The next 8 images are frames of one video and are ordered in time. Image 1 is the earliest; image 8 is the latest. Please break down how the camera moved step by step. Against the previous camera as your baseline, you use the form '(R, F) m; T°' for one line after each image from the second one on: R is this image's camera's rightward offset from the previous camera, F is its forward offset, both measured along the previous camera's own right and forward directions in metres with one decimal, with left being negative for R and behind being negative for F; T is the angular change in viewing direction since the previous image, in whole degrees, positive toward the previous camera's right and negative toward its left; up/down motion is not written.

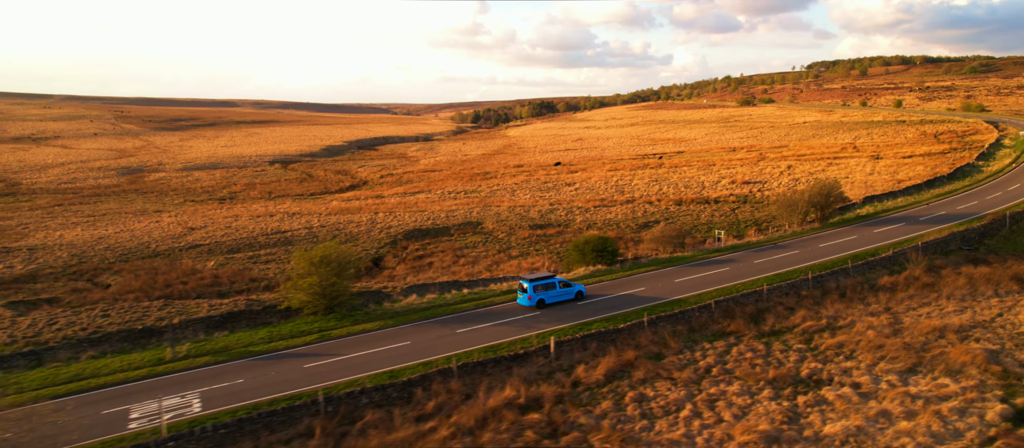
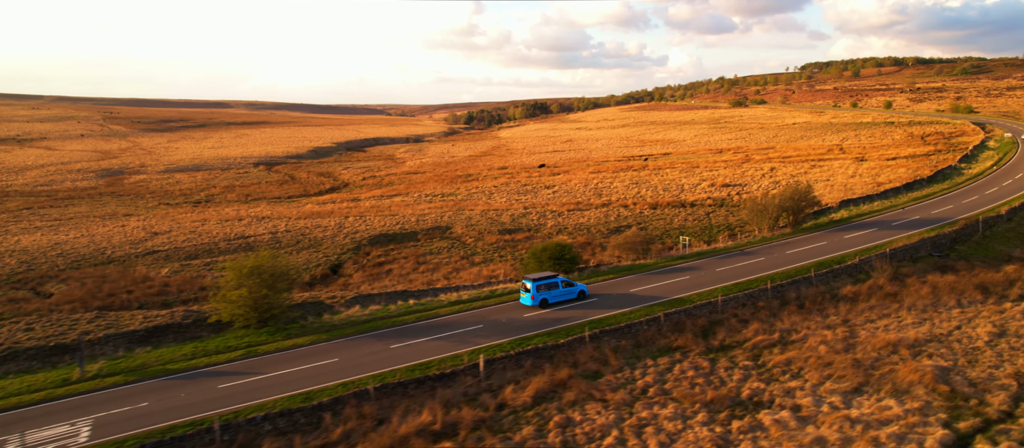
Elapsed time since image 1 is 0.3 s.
(+1.9, +1.0) m; 0°
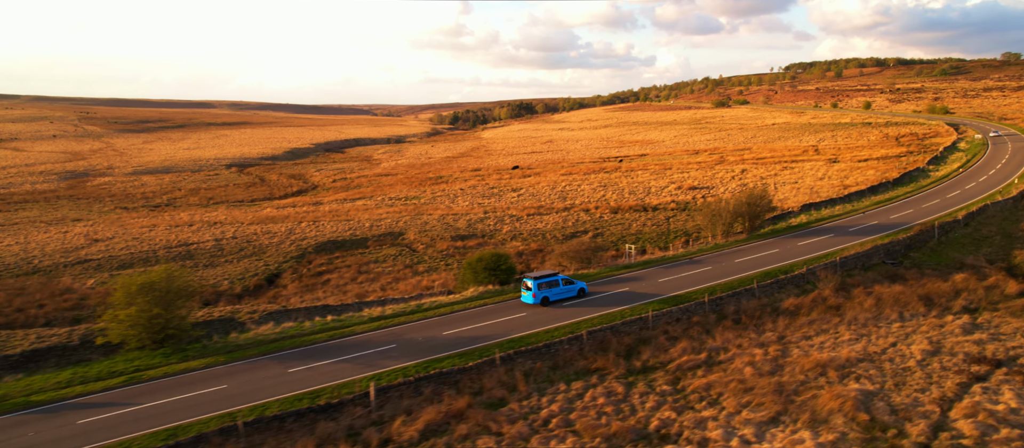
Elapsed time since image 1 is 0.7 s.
(+2.4, +1.3) m; +1°
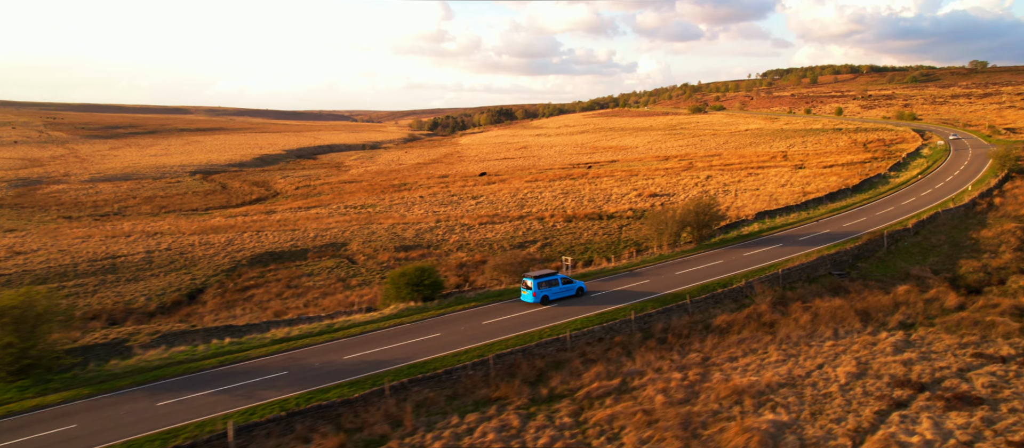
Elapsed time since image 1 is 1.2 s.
(+2.4, +1.5) m; +2°
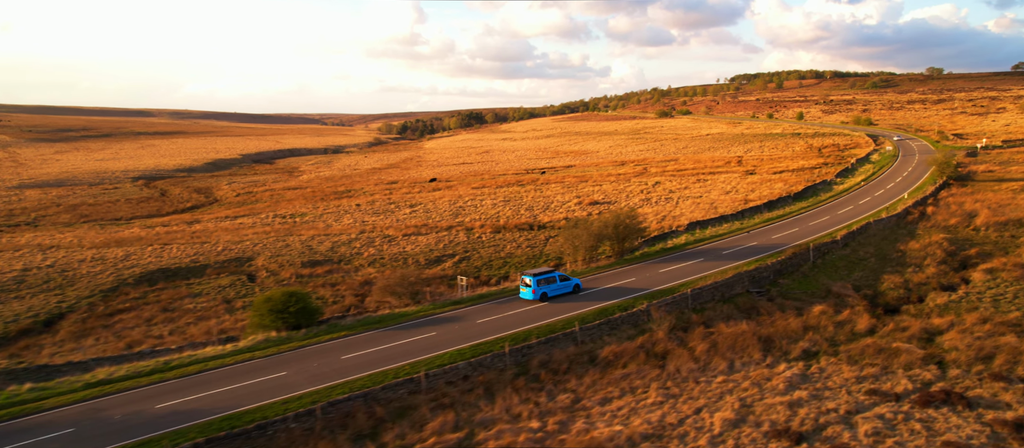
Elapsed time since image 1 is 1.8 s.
(+3.6, +2.5) m; +2°
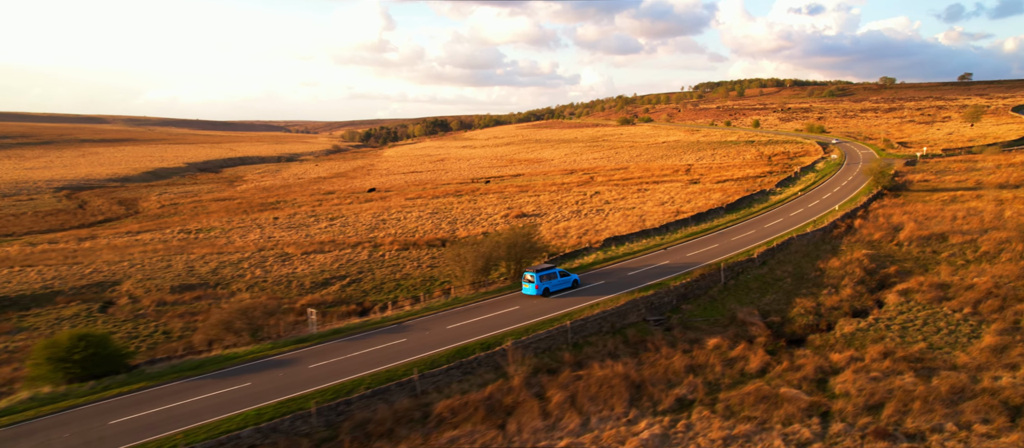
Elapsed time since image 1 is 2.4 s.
(+4.2, +3.3) m; +3°
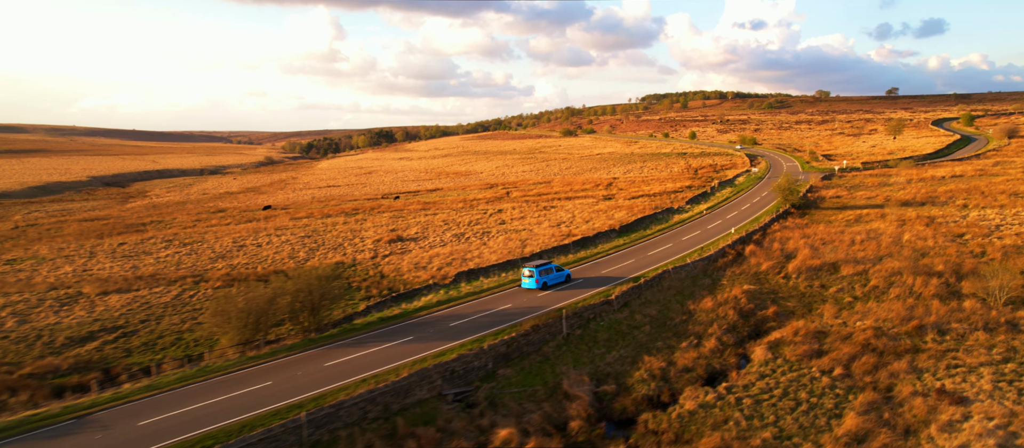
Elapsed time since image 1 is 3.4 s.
(+6.5, +5.9) m; +4°
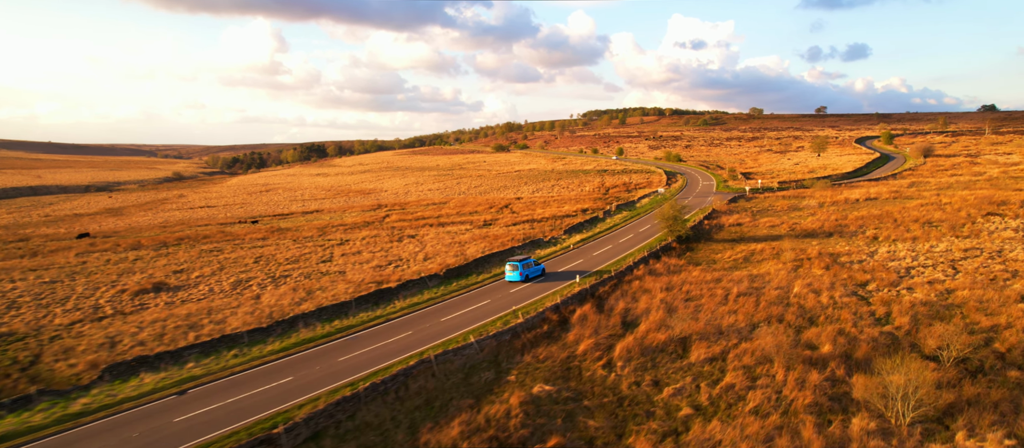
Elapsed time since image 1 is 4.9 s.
(+9.4, +11.6) m; +5°
